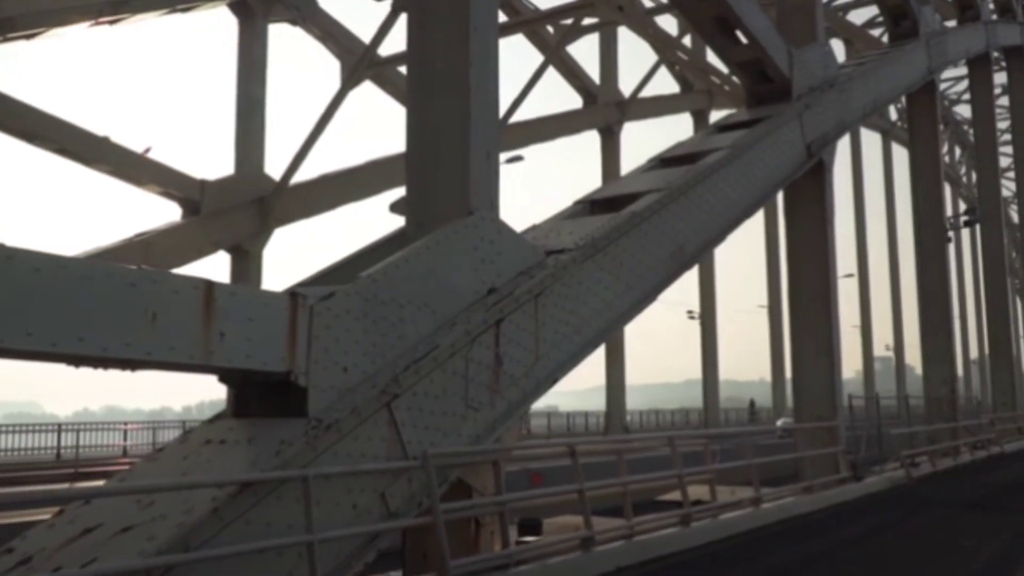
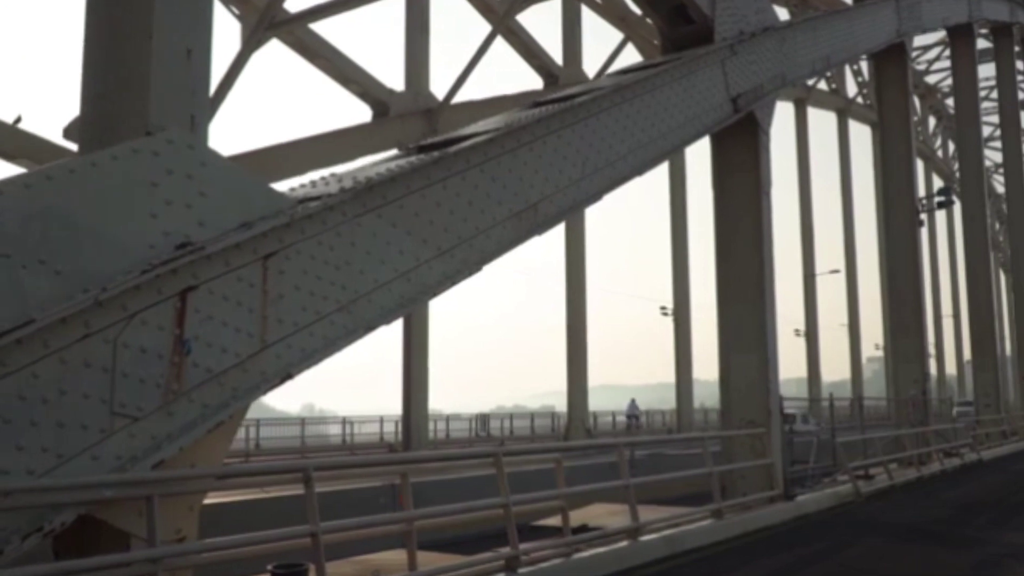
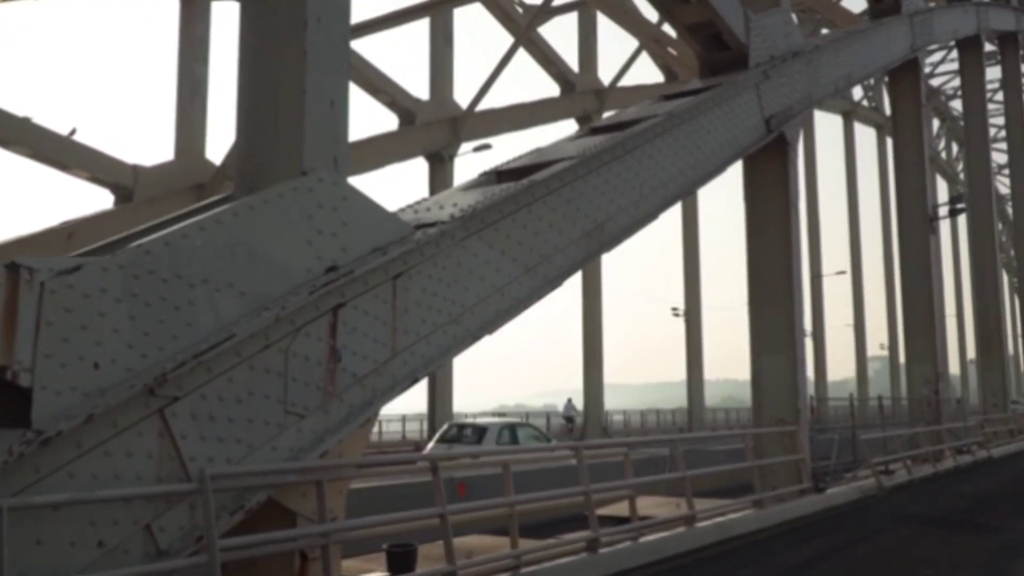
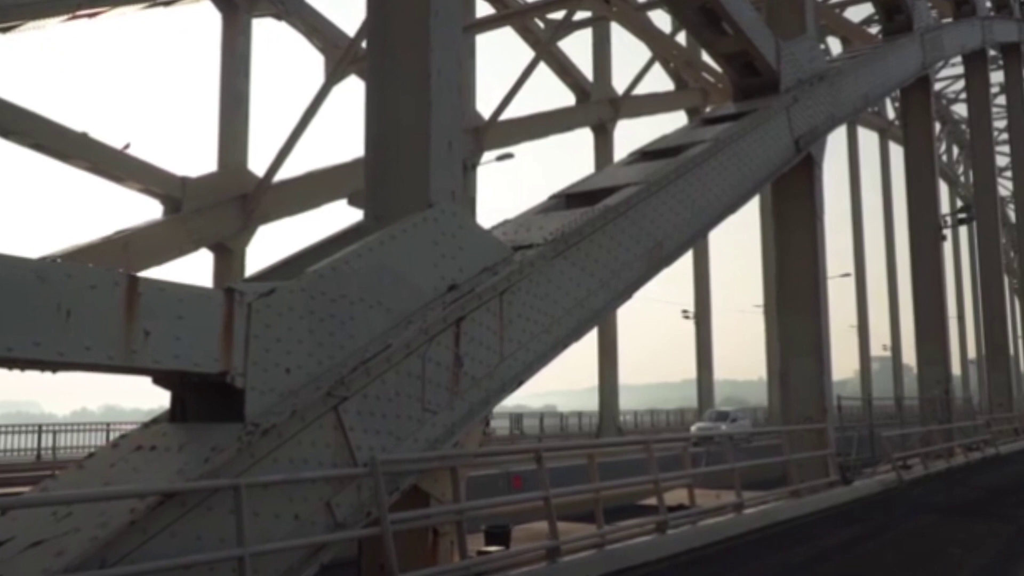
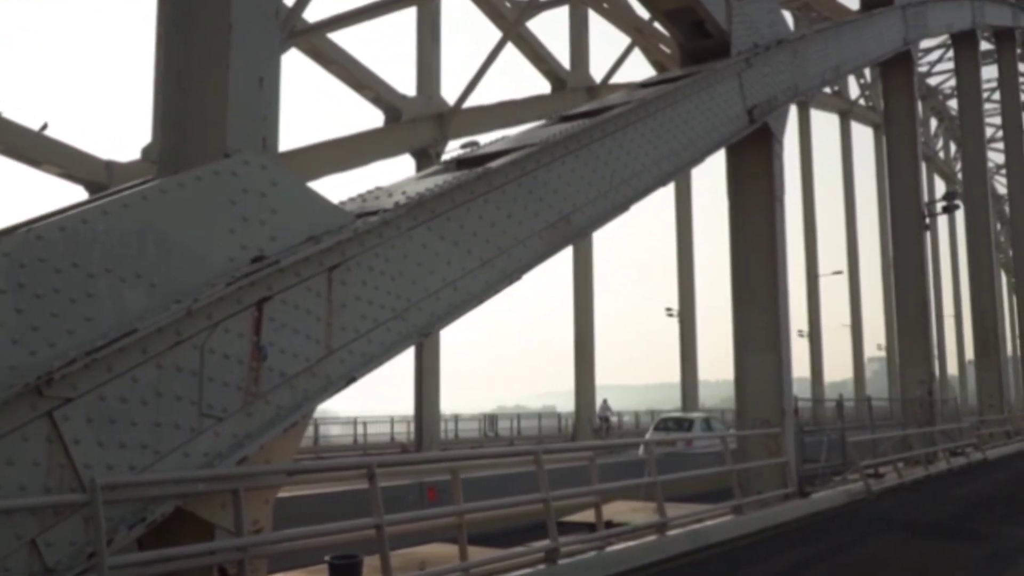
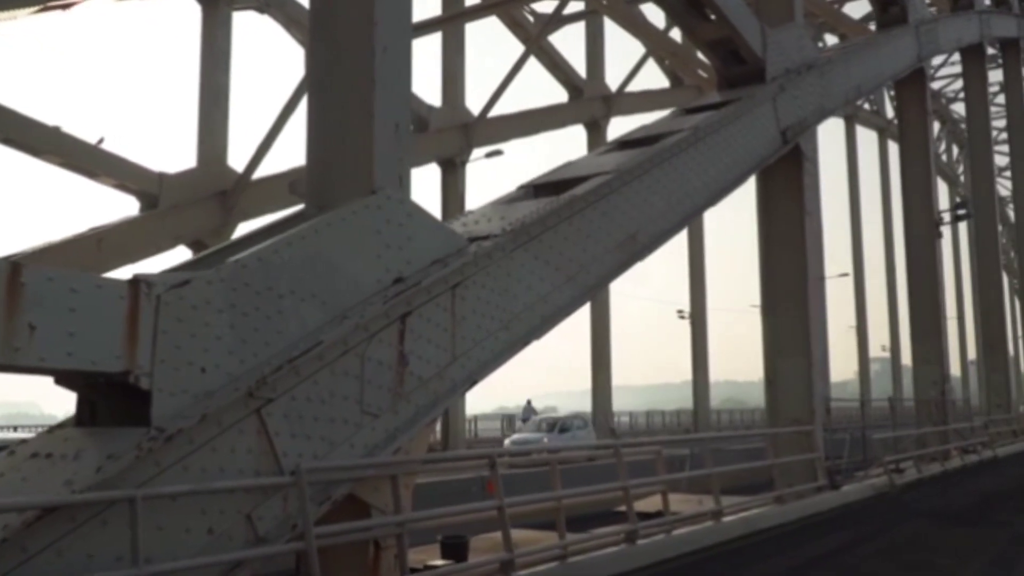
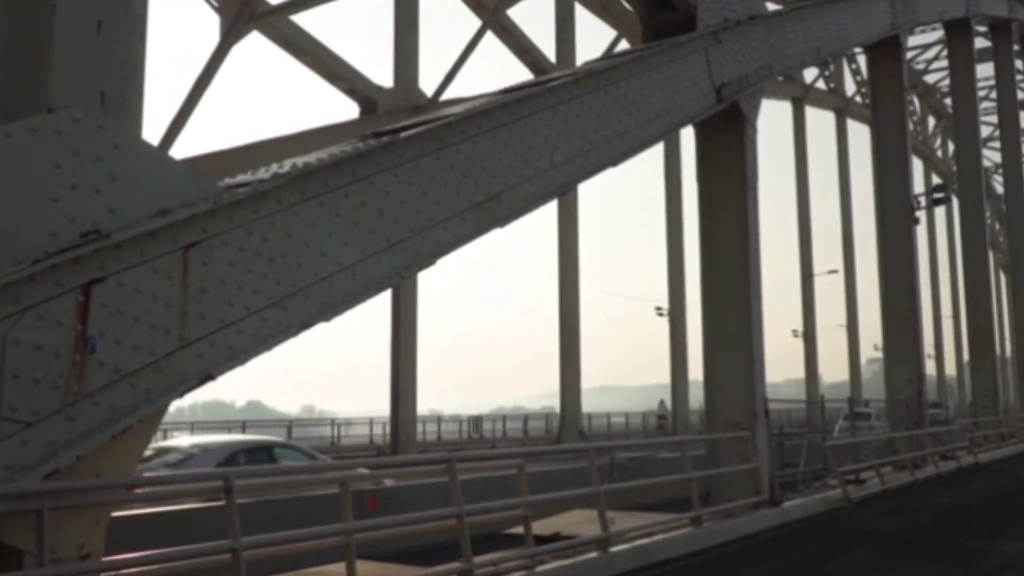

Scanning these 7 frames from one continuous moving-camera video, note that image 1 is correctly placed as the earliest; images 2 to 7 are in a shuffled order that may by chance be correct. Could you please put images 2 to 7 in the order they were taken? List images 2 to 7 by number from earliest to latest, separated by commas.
4, 6, 3, 5, 2, 7
